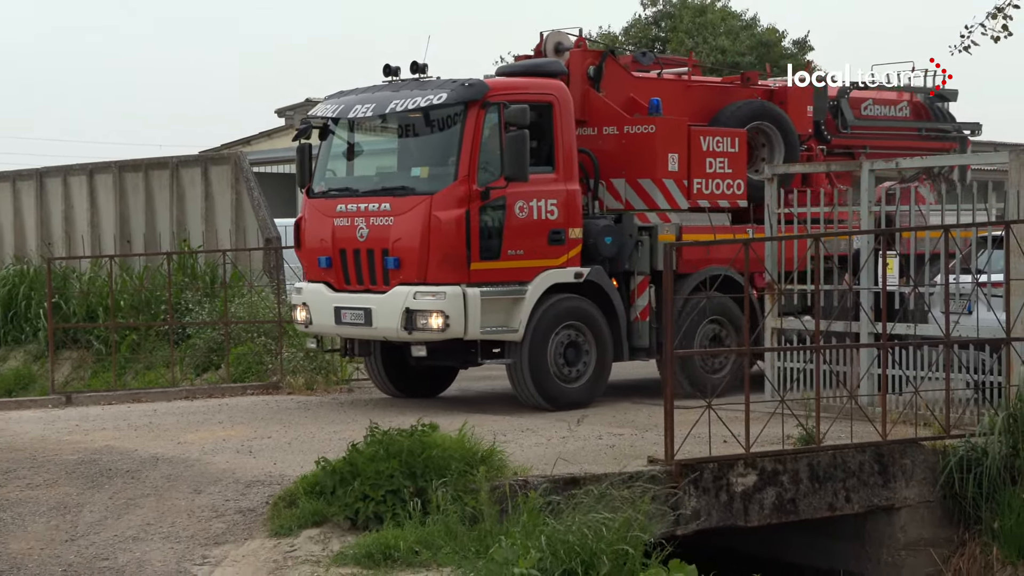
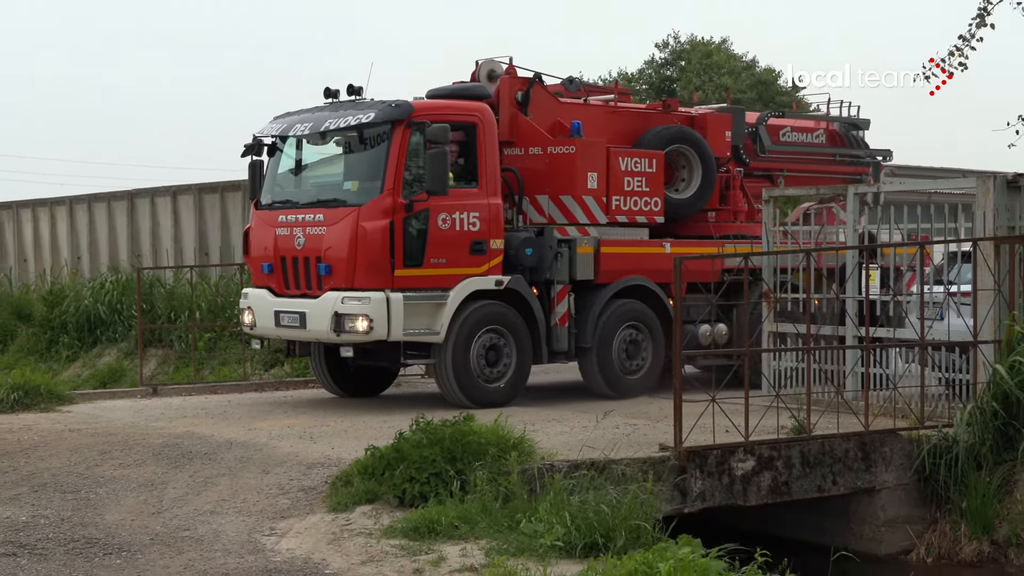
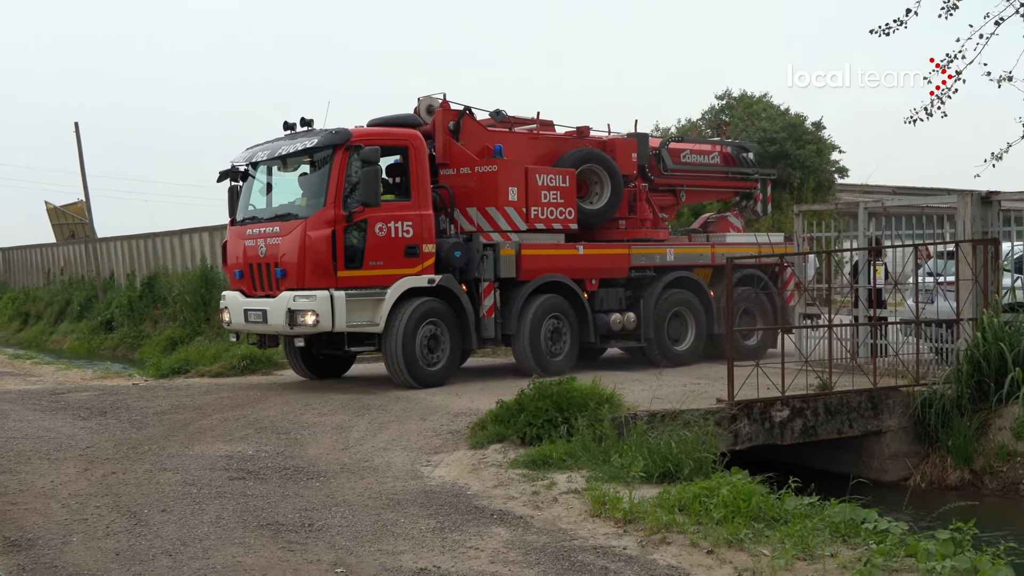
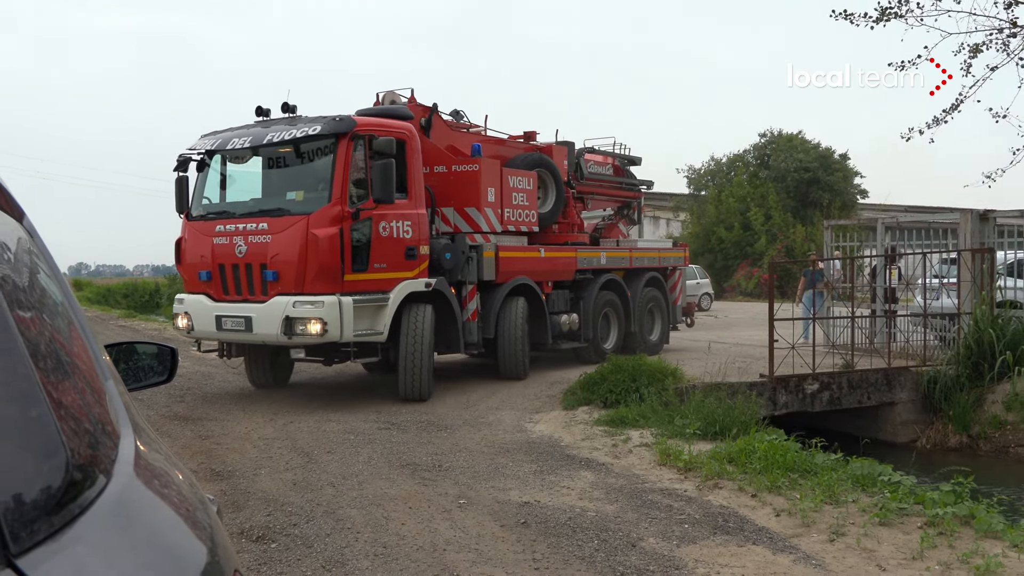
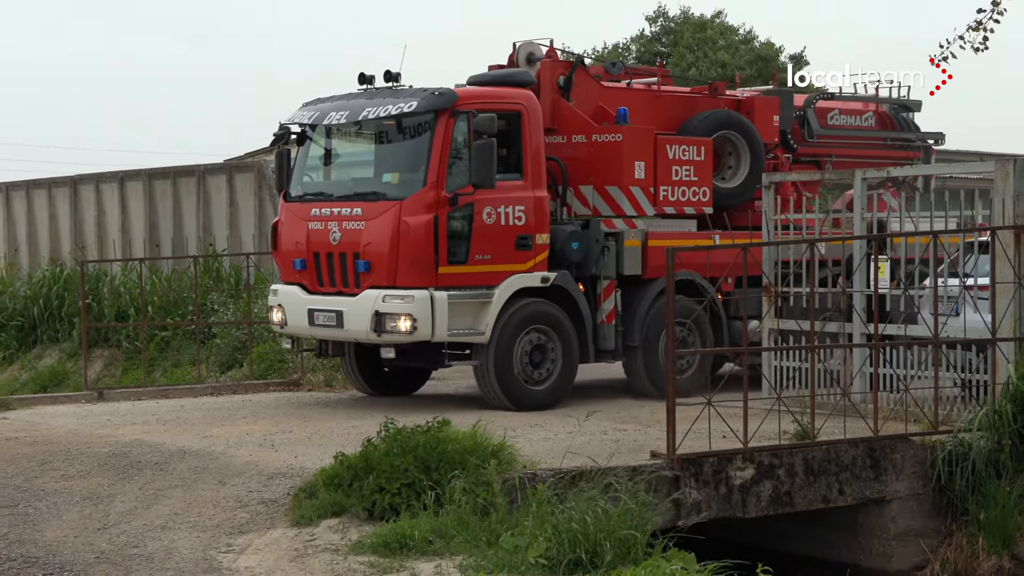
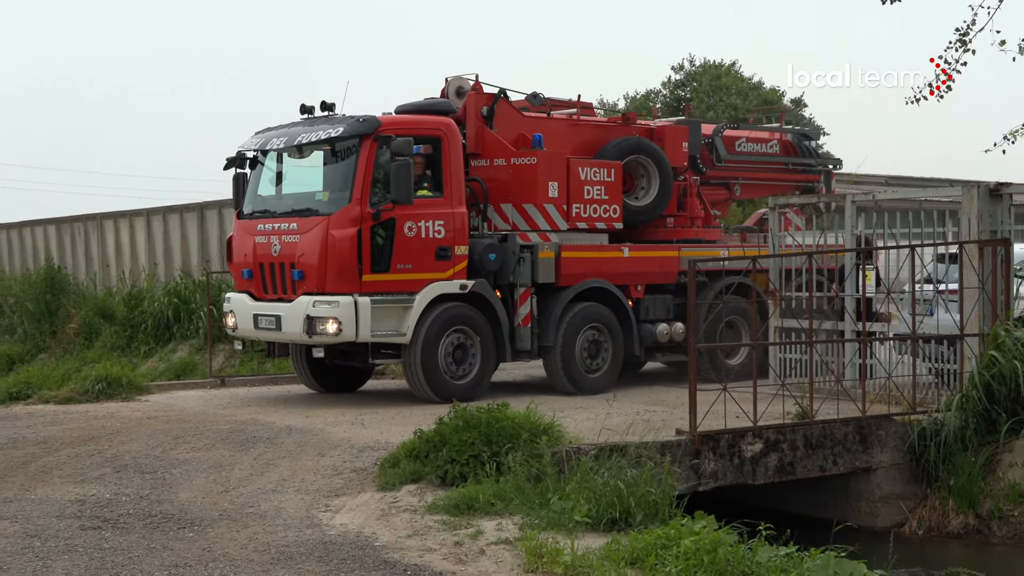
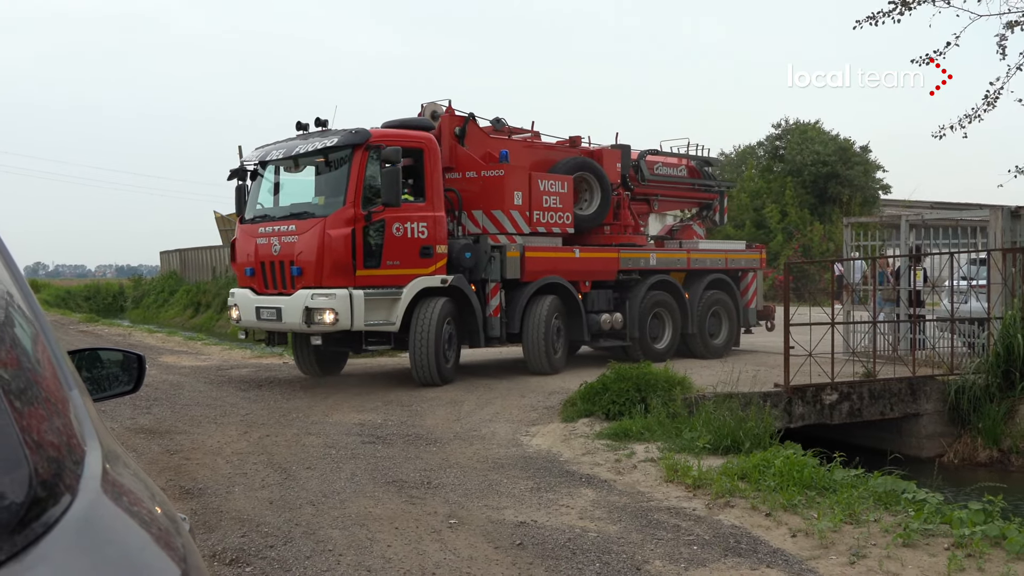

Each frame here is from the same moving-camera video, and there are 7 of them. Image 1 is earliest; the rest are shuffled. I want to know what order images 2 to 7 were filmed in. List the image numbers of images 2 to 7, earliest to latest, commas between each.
5, 2, 6, 3, 7, 4
